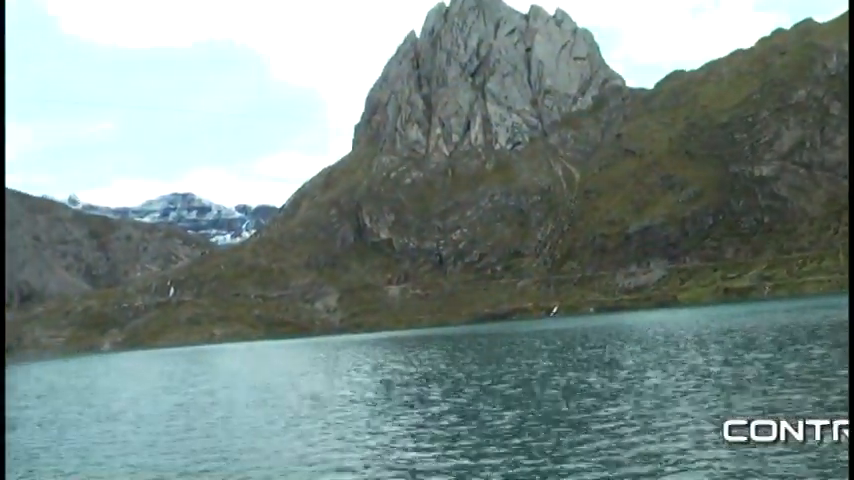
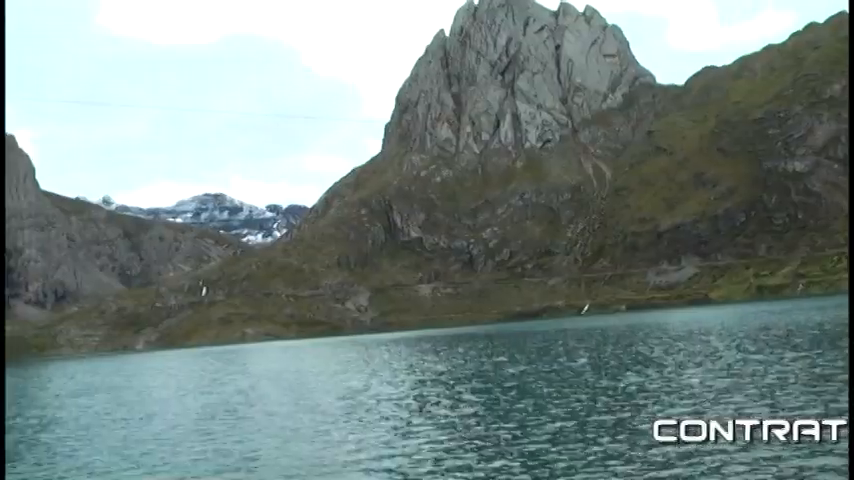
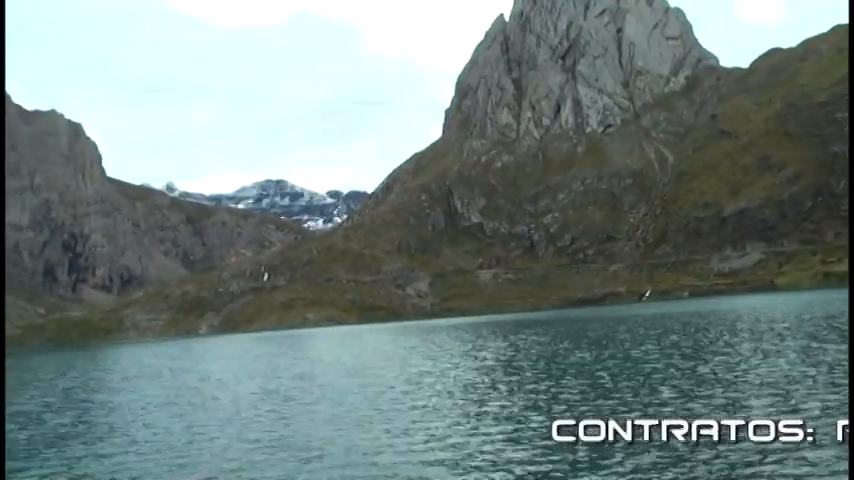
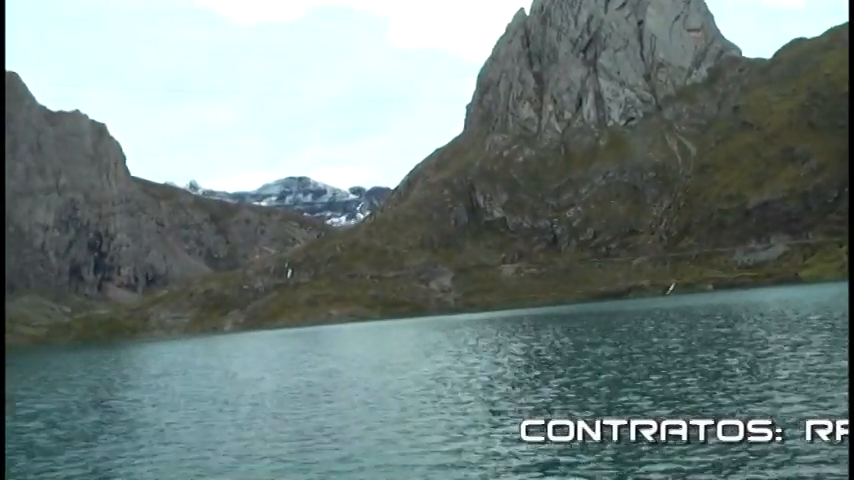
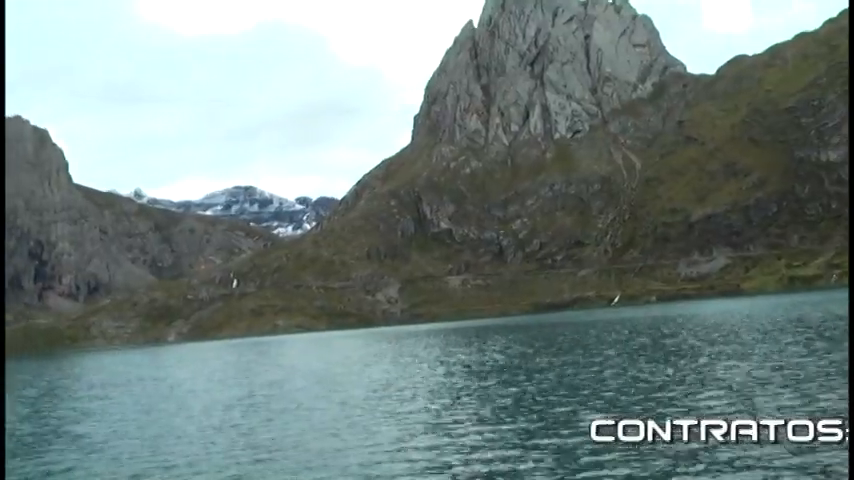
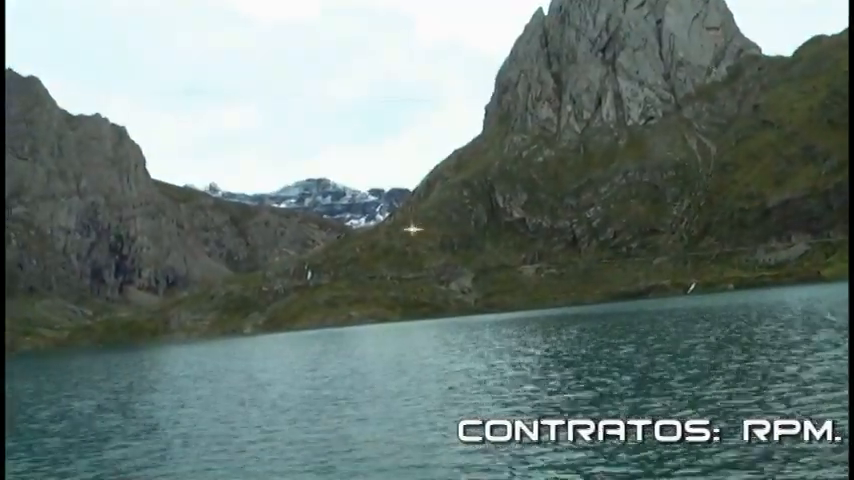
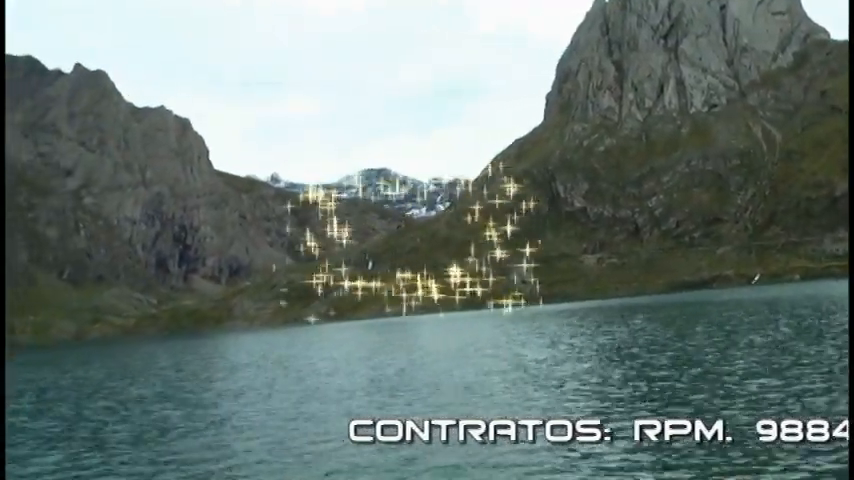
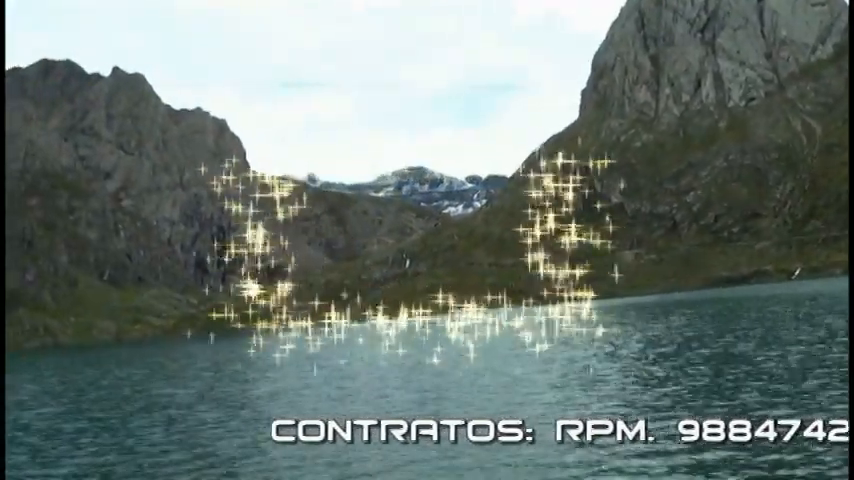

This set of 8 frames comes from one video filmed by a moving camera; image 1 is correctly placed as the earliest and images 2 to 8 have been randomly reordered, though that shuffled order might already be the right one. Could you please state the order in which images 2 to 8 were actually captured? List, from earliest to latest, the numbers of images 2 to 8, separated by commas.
2, 5, 3, 4, 6, 7, 8
